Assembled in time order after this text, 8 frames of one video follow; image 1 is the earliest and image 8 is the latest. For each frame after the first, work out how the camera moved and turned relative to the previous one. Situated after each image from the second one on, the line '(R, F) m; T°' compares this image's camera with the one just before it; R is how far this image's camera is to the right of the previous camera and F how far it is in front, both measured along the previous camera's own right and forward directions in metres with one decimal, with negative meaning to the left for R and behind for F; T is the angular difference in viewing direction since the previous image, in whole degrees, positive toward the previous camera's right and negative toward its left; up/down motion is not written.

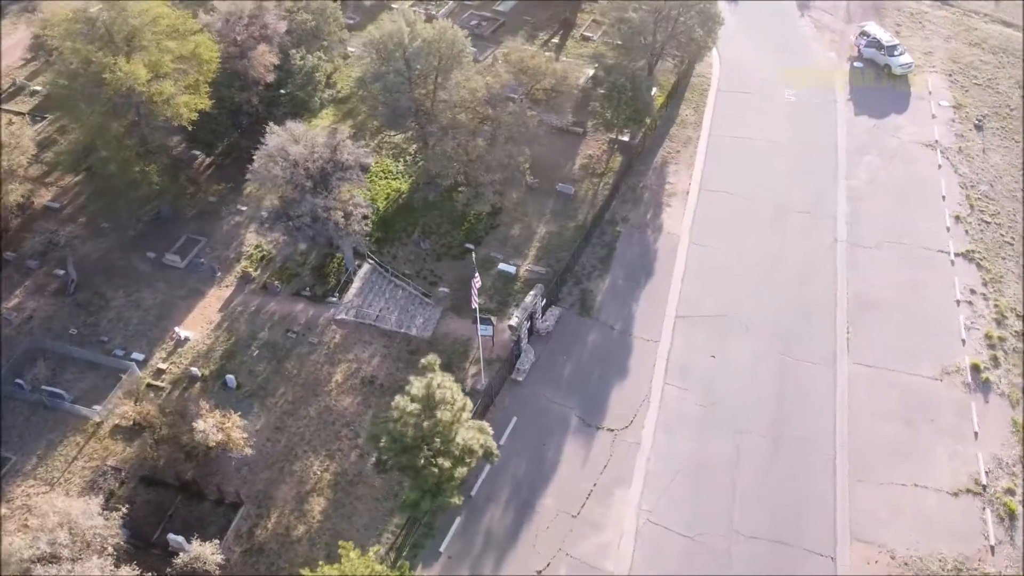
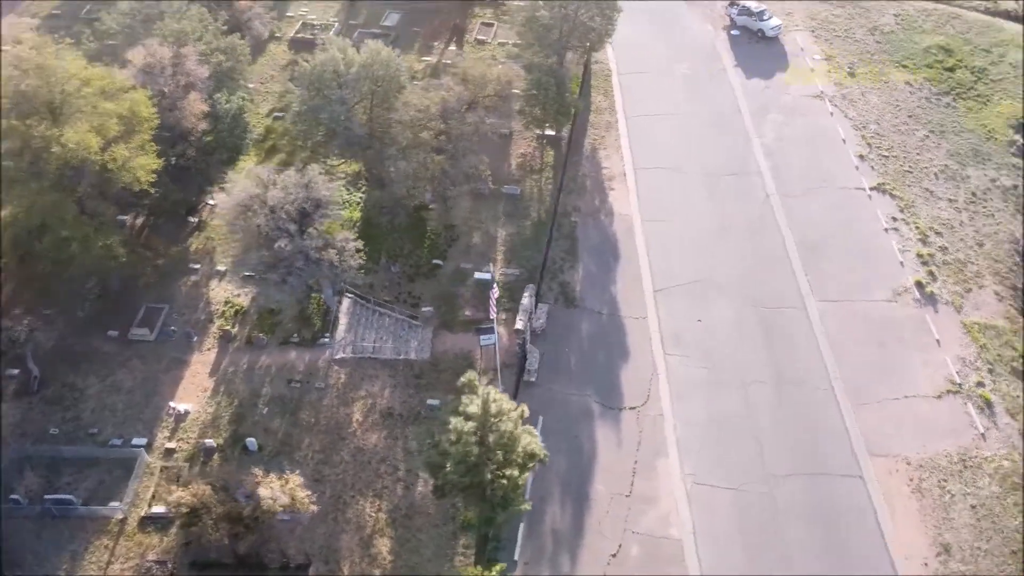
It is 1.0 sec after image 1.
(-5.0, 0.0) m; +11°
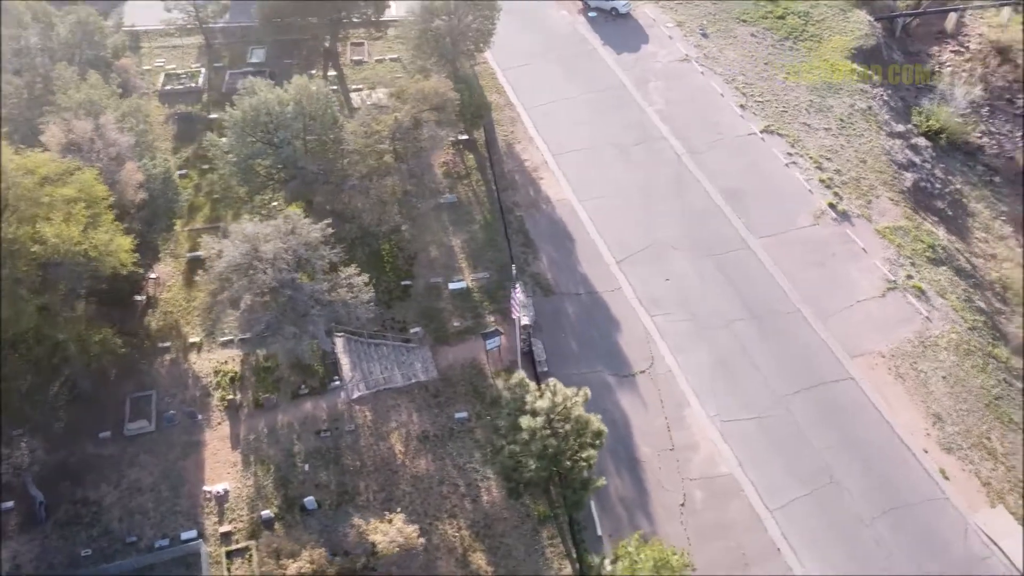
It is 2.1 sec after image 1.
(-6.1, -0.1) m; +13°
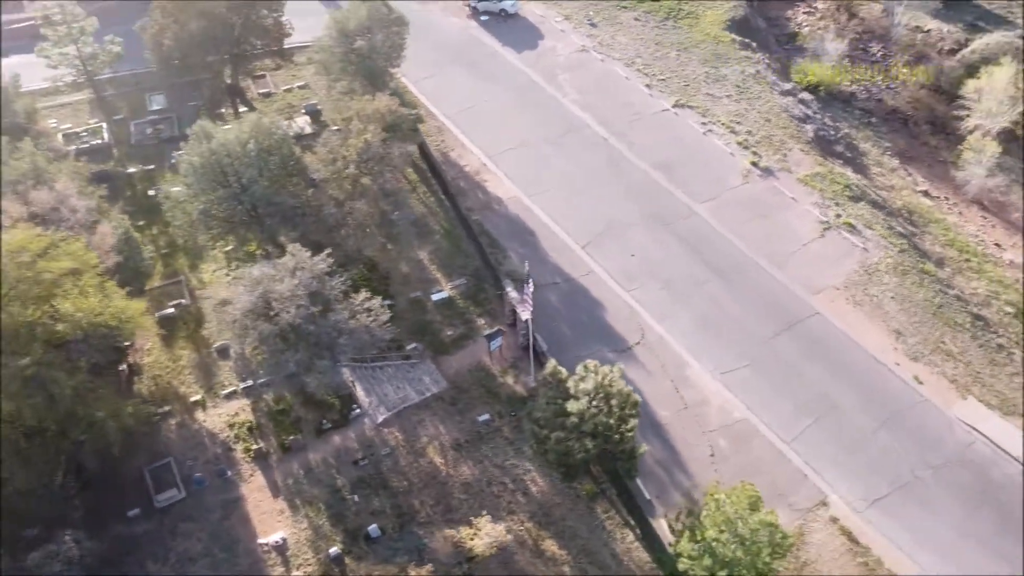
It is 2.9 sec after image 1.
(-4.8, -0.4) m; +10°
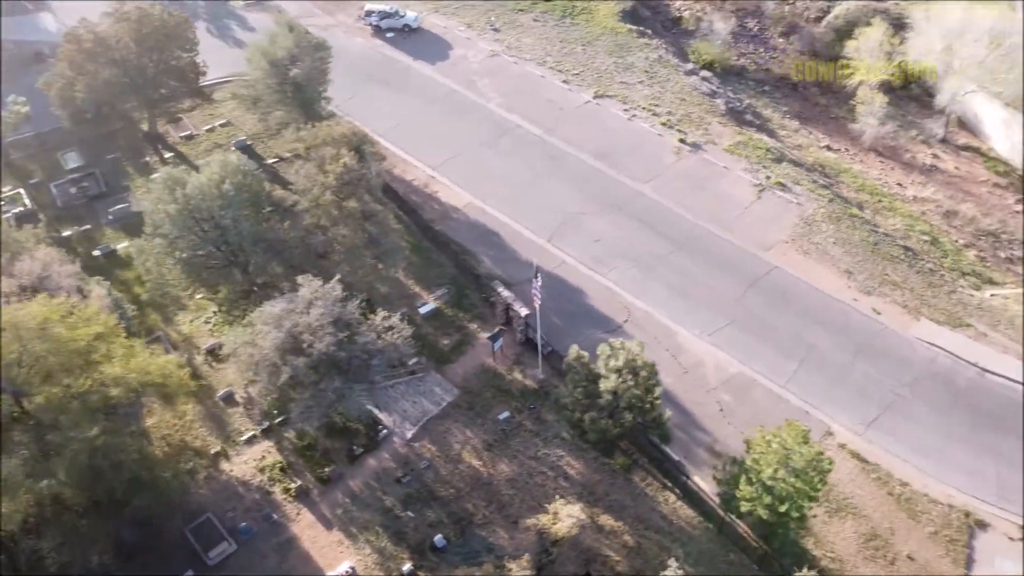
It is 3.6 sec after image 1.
(-4.5, -0.5) m; +9°
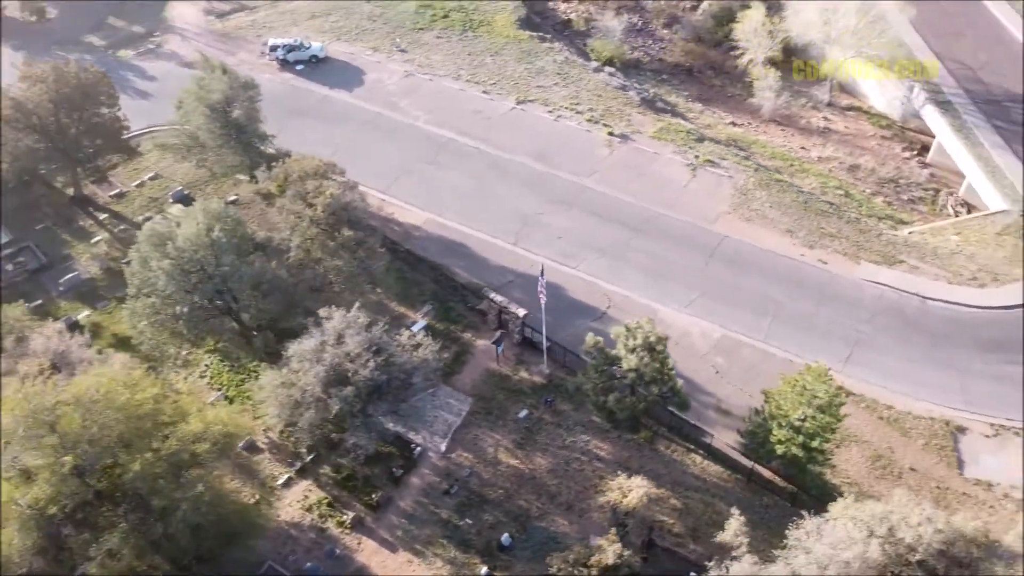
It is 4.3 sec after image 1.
(-4.7, -0.7) m; +9°
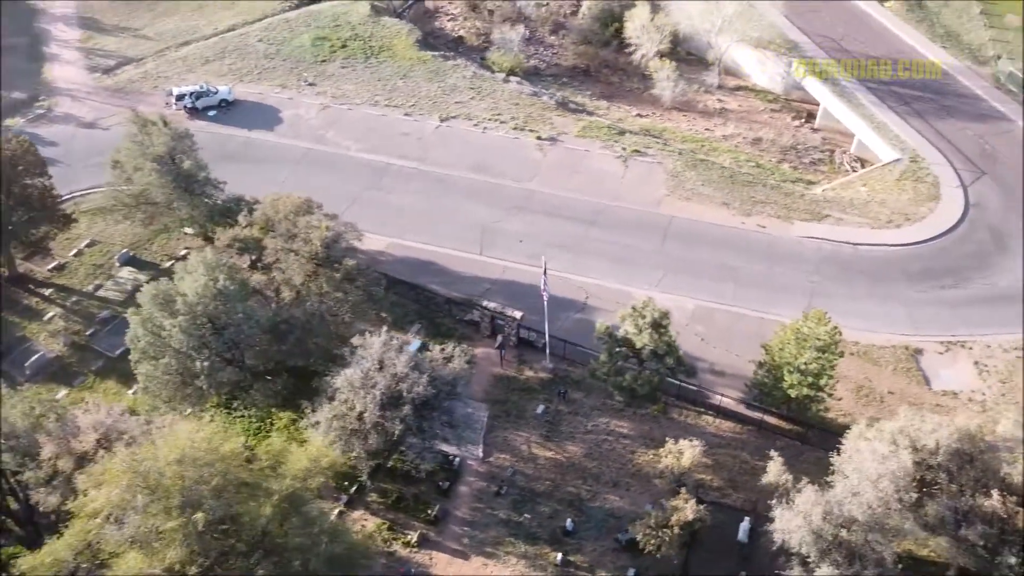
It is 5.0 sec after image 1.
(-5.1, -0.8) m; +10°
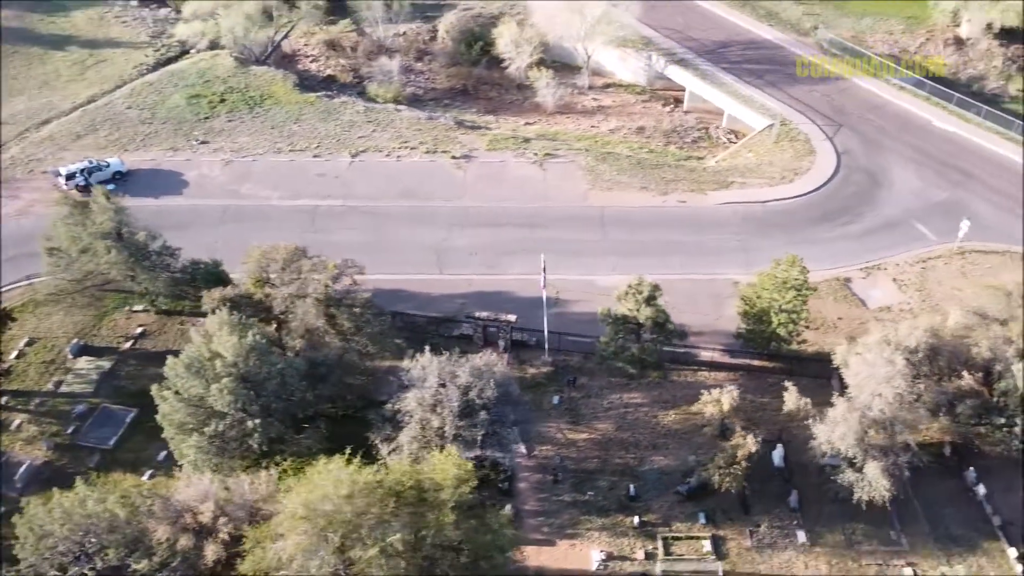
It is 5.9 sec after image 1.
(-6.7, -0.9) m; +12°
